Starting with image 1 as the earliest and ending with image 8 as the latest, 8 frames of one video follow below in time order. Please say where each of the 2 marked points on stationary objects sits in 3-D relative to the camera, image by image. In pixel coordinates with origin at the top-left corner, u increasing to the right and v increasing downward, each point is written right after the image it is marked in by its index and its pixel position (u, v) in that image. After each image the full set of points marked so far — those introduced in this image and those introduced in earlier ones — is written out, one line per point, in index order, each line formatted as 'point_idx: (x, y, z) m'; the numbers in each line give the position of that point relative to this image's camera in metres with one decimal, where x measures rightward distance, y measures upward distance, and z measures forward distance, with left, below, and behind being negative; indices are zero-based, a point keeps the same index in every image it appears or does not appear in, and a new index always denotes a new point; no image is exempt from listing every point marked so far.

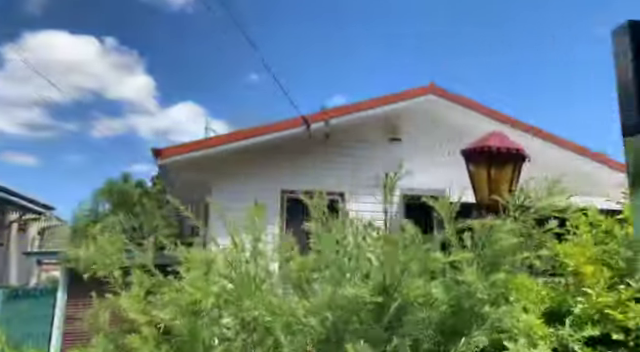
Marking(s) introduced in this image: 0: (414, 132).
0: (+1.5, +0.7, +9.5) m
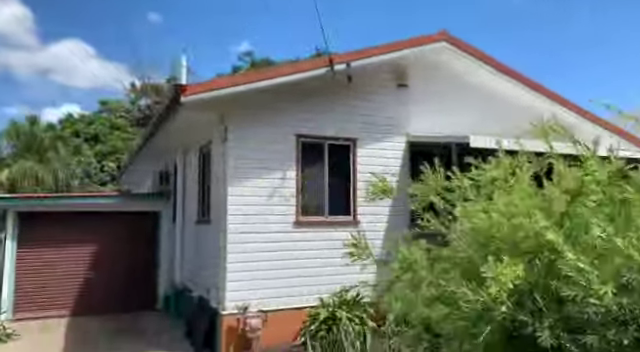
0: (+1.7, +1.6, +9.6) m
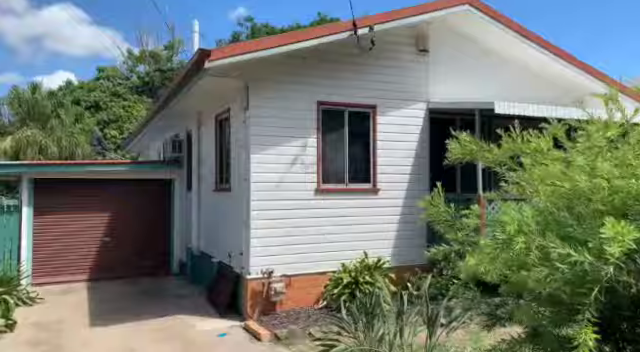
0: (+2.0, +2.2, +9.6) m
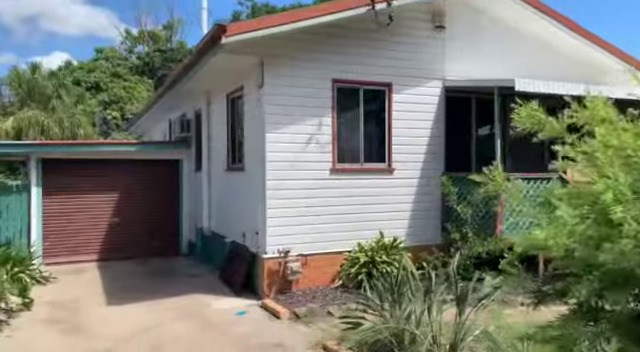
0: (+2.2, +2.5, +9.4) m
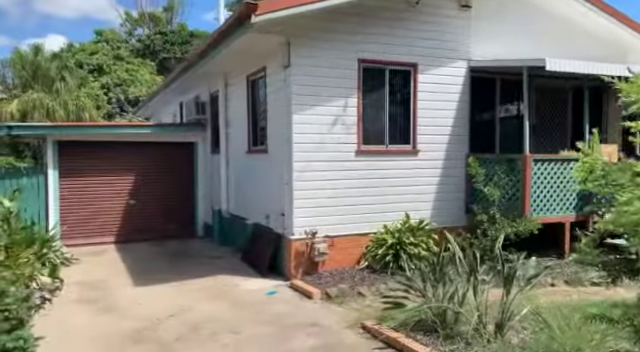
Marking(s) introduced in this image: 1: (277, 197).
0: (+2.6, +2.8, +9.3) m
1: (-0.7, -0.3, +8.8) m
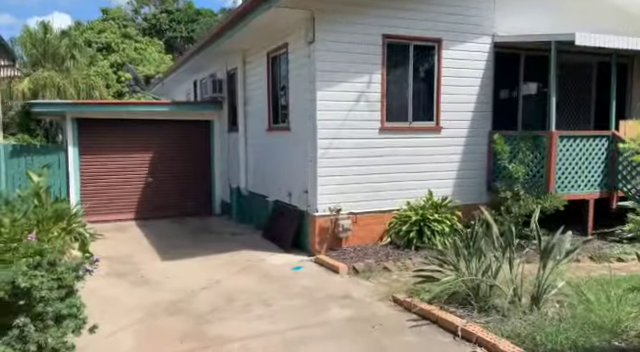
0: (+3.0, +3.2, +9.2) m
1: (-0.3, 0.0, +8.9) m
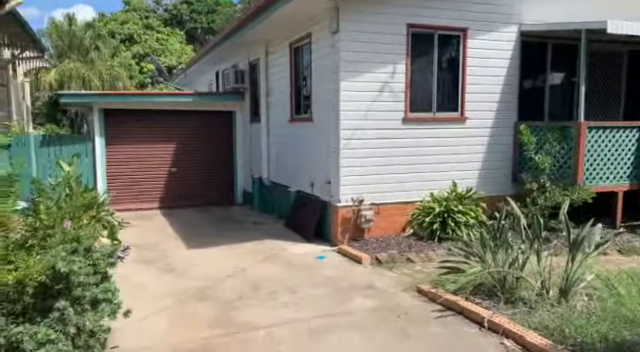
0: (+3.4, +3.3, +9.0) m
1: (0.0, +0.2, +8.8) m
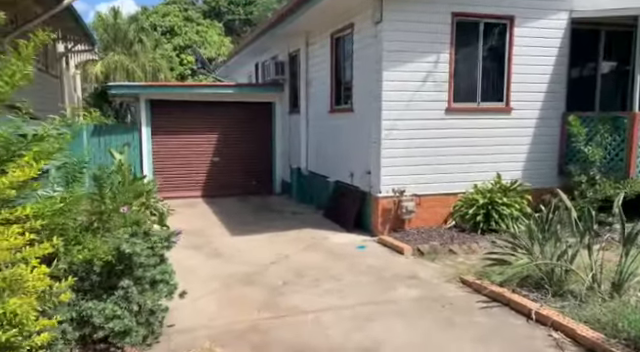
0: (+4.0, +3.4, +8.8) m
1: (+0.7, +0.3, +8.8) m
